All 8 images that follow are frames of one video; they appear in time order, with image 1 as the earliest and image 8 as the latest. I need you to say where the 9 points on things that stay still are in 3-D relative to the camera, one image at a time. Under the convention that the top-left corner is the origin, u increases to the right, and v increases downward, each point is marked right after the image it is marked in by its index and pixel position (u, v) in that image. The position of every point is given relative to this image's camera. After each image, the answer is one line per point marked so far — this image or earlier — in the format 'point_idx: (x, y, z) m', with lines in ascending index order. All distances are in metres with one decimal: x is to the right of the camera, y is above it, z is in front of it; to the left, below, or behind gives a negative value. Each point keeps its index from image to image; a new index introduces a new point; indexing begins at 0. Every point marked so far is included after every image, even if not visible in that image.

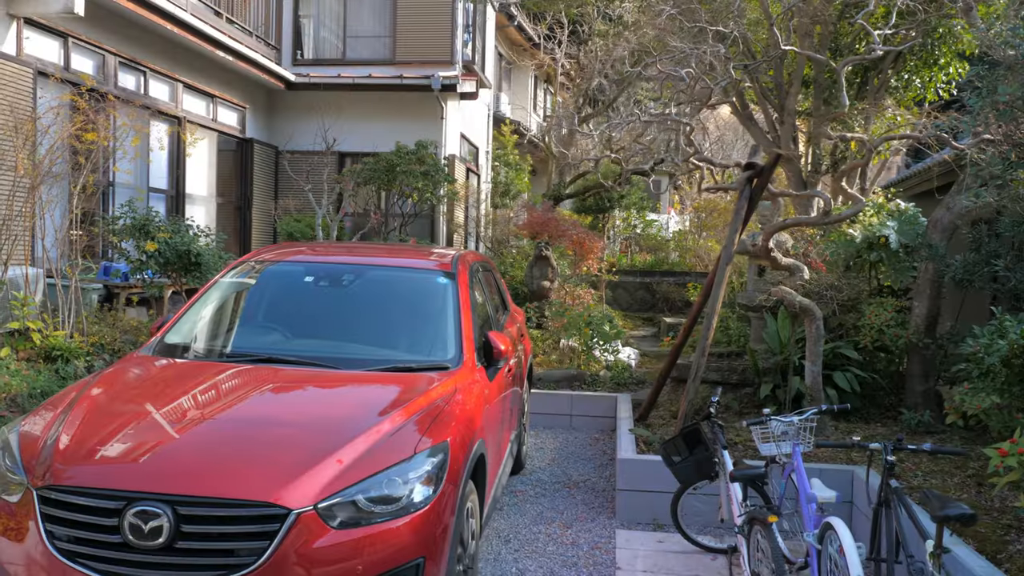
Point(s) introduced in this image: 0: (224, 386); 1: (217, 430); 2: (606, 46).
0: (-1.4, -0.4, +3.3) m
1: (-1.1, -0.5, +2.9) m
2: (+1.8, +4.6, +15.4) m
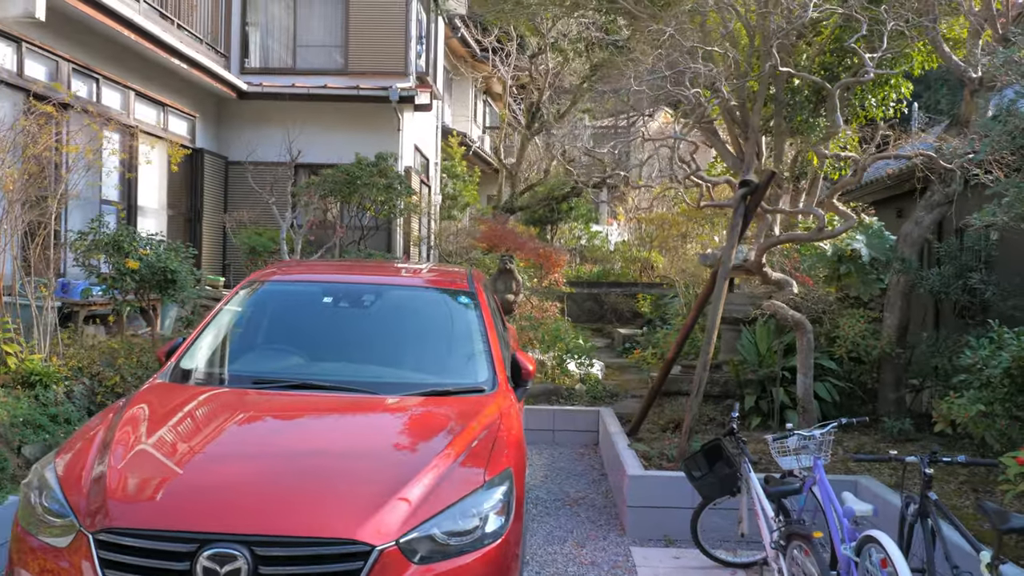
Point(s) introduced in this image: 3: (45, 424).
0: (-1.2, -0.5, +3.1) m
1: (-0.8, -0.6, +2.7) m
2: (+0.9, +4.4, +15.5) m
3: (-2.7, -0.8, +4.5) m
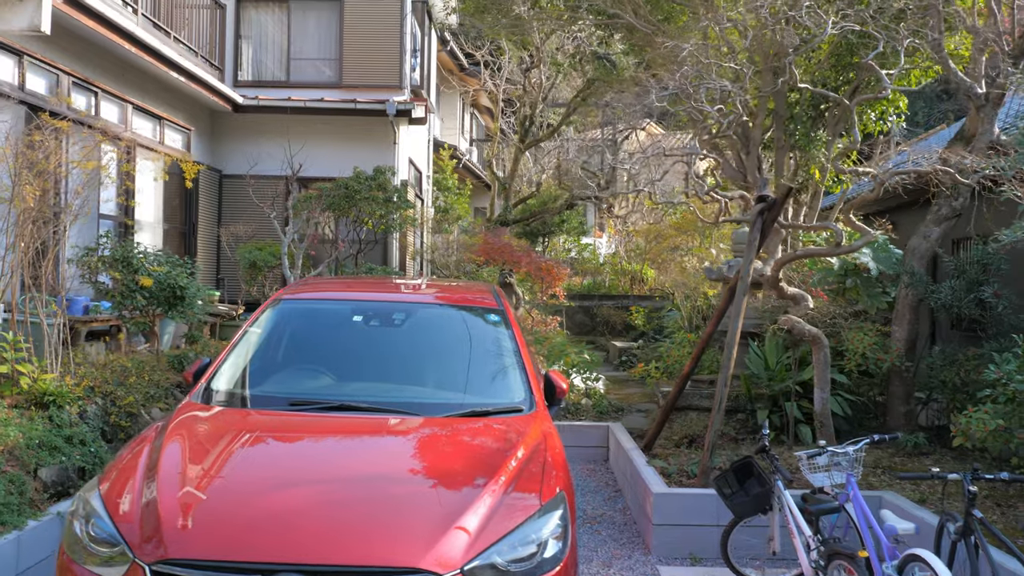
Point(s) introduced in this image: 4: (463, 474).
0: (-1.0, -0.6, +3.0) m
1: (-0.6, -0.7, +2.7) m
2: (+0.7, +4.1, +15.5) m
3: (-2.5, -0.9, +4.4) m
4: (-0.2, -0.7, +2.8) m
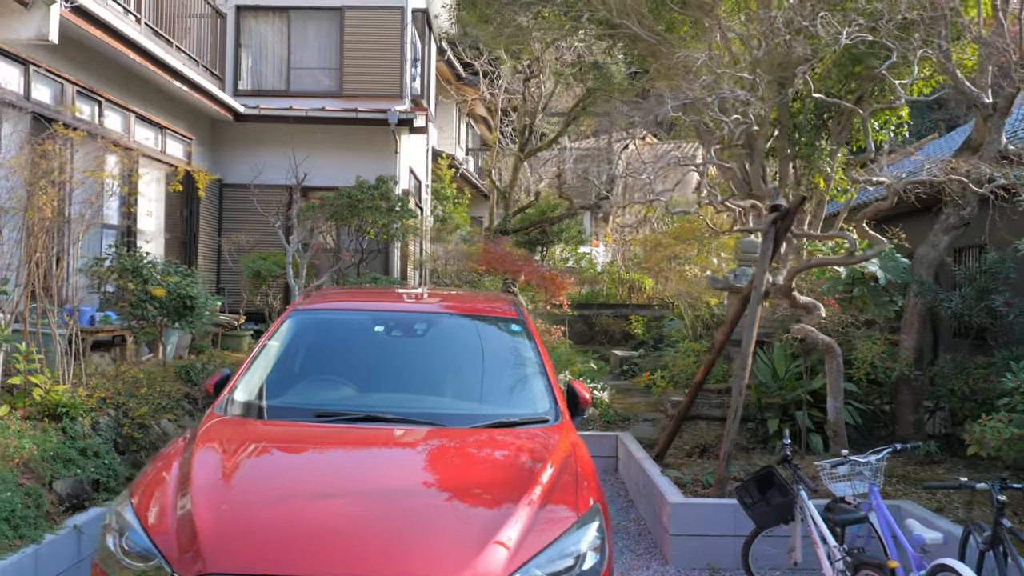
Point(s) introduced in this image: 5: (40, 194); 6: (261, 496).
0: (-0.9, -0.6, +3.0) m
1: (-0.5, -0.7, +2.6) m
2: (+0.7, +3.9, +15.6) m
3: (-2.4, -0.9, +4.4) m
4: (-0.1, -0.7, +2.8) m
5: (-3.0, +0.6, +5.1) m
6: (-0.8, -0.7, +2.6) m
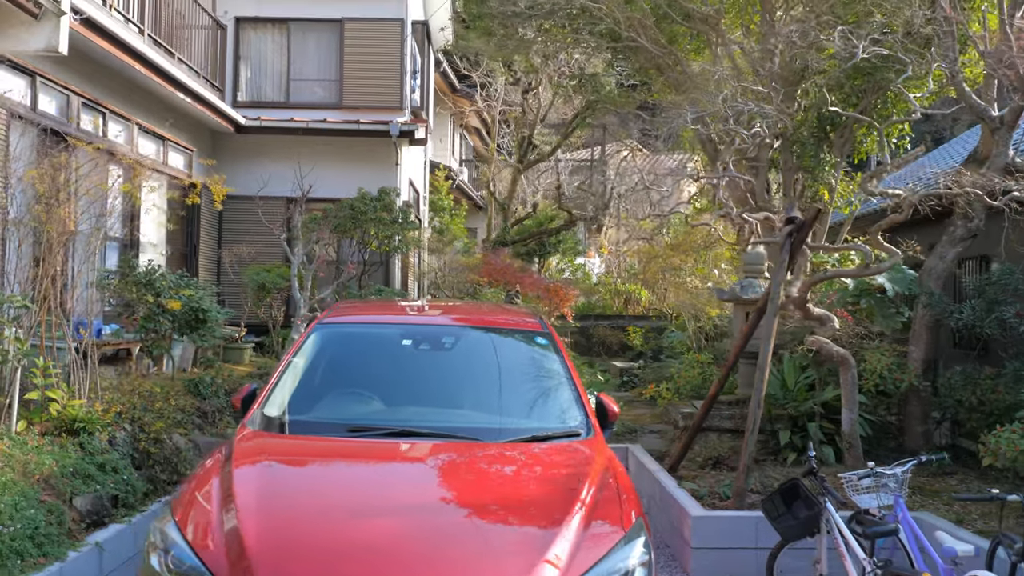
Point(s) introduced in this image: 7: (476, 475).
0: (-0.7, -0.7, +3.0) m
1: (-0.3, -0.7, +2.6) m
2: (+0.7, +3.7, +15.6) m
3: (-2.3, -1.0, +4.3) m
4: (+0.1, -0.7, +2.8) m
5: (-2.9, +0.5, +5.1) m
6: (-0.7, -0.7, +2.6) m
7: (-0.1, -0.7, +3.0) m
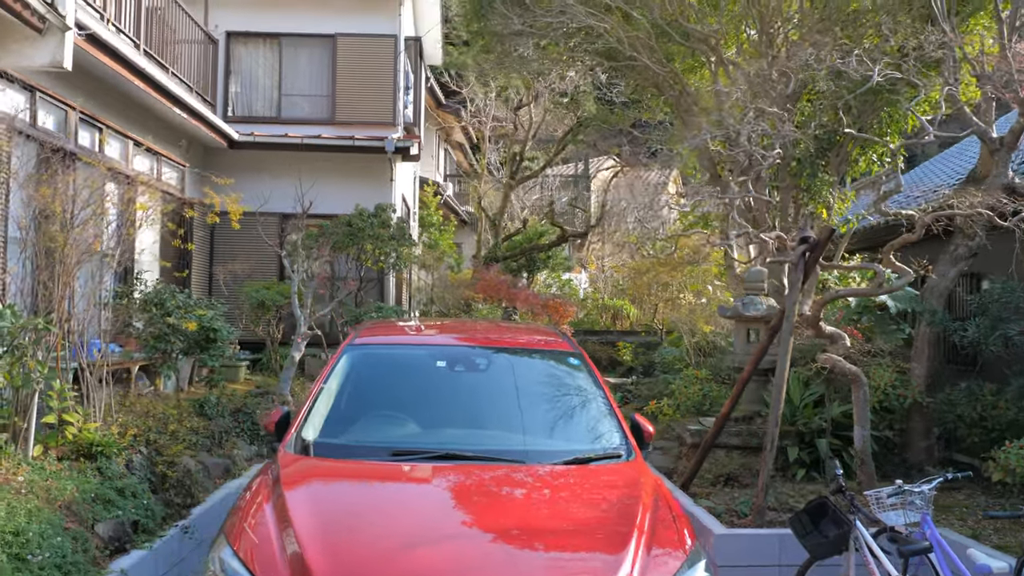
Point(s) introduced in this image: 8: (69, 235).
0: (-0.5, -0.7, +3.0) m
1: (-0.1, -0.8, +2.6) m
2: (+0.5, +3.4, +15.7) m
3: (-2.1, -1.1, +4.2) m
4: (+0.3, -0.8, +2.8) m
5: (-2.8, +0.4, +5.0) m
6: (-0.5, -0.8, +2.6) m
7: (+0.1, -0.8, +3.0) m
8: (-2.8, +0.3, +5.0) m
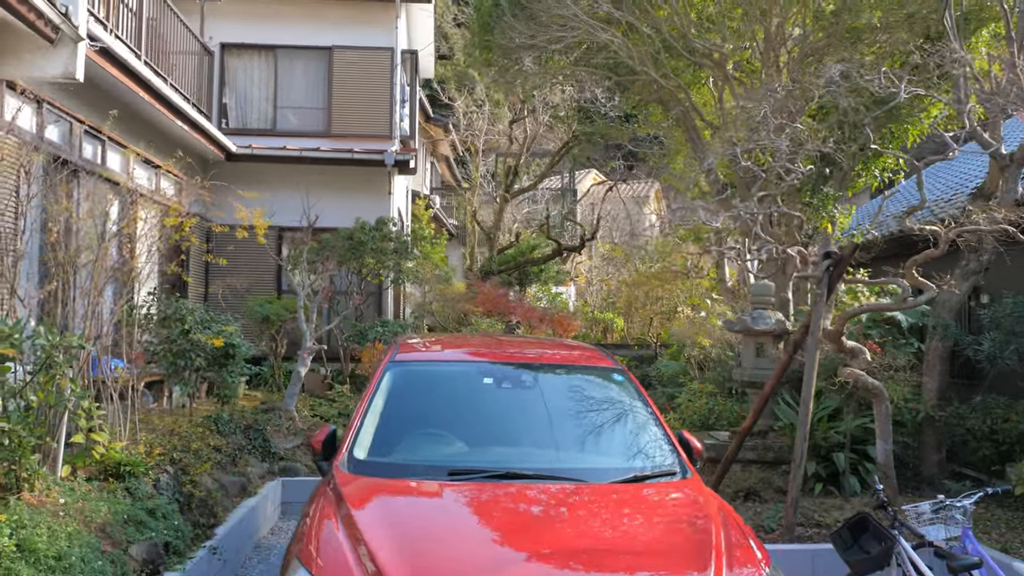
0: (-0.3, -0.8, +2.9) m
1: (+0.1, -0.9, +2.5) m
2: (+0.4, +3.2, +15.8) m
3: (-1.9, -1.2, +4.1) m
4: (+0.6, -0.9, +2.8) m
5: (-2.6, +0.3, +4.9) m
6: (-0.2, -0.9, +2.5) m
7: (+0.3, -0.8, +2.9) m
8: (-2.6, +0.2, +4.9) m
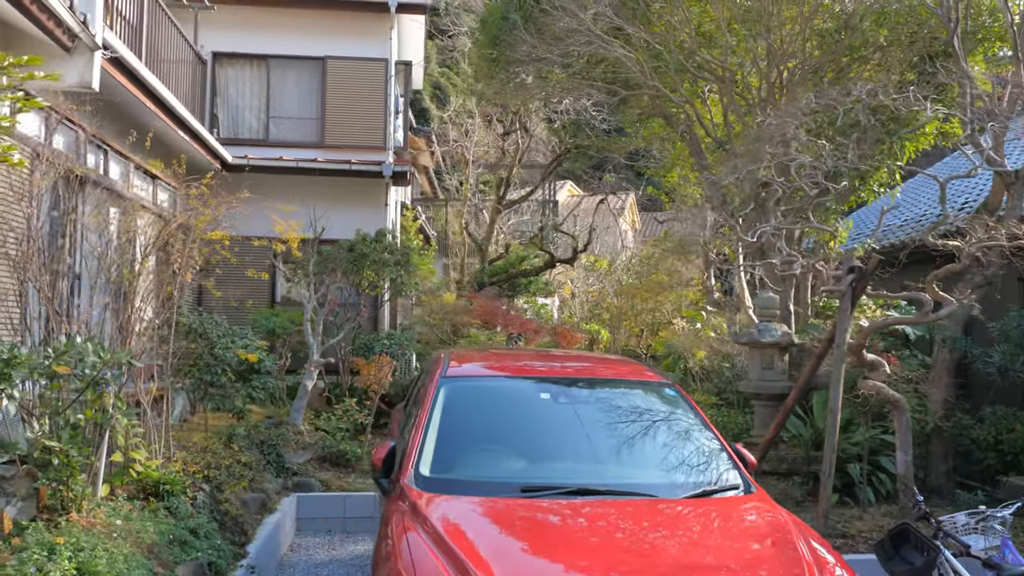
0: (0.0, -0.9, +2.9) m
1: (+0.4, -0.9, +2.5) m
2: (+0.2, +2.9, +15.8) m
3: (-1.6, -1.3, +4.1) m
4: (+0.9, -0.9, +2.8) m
5: (-2.3, +0.2, +4.8) m
6: (+0.1, -0.9, +2.5) m
7: (+0.6, -0.9, +2.9) m
8: (-2.3, +0.2, +4.8) m
